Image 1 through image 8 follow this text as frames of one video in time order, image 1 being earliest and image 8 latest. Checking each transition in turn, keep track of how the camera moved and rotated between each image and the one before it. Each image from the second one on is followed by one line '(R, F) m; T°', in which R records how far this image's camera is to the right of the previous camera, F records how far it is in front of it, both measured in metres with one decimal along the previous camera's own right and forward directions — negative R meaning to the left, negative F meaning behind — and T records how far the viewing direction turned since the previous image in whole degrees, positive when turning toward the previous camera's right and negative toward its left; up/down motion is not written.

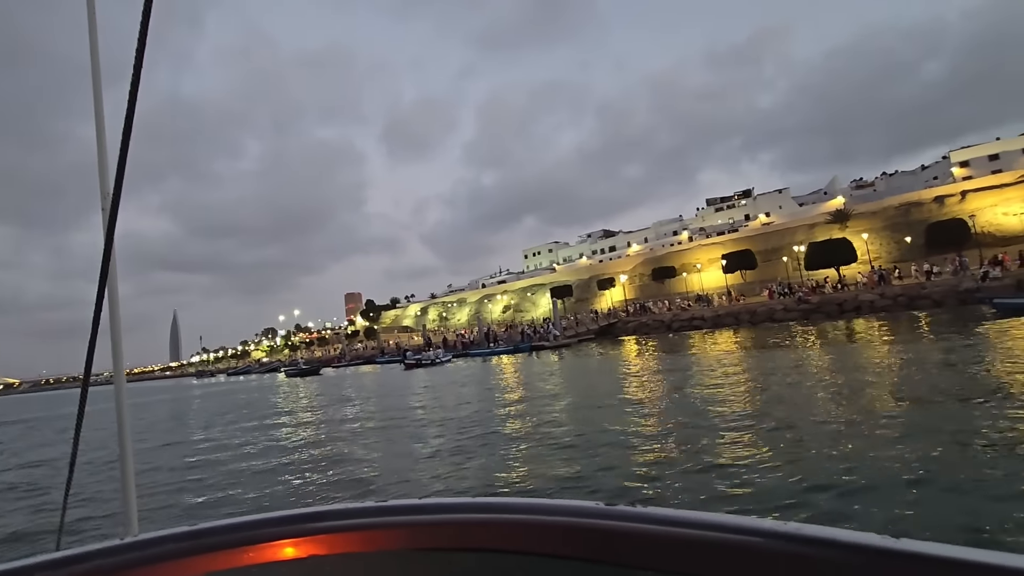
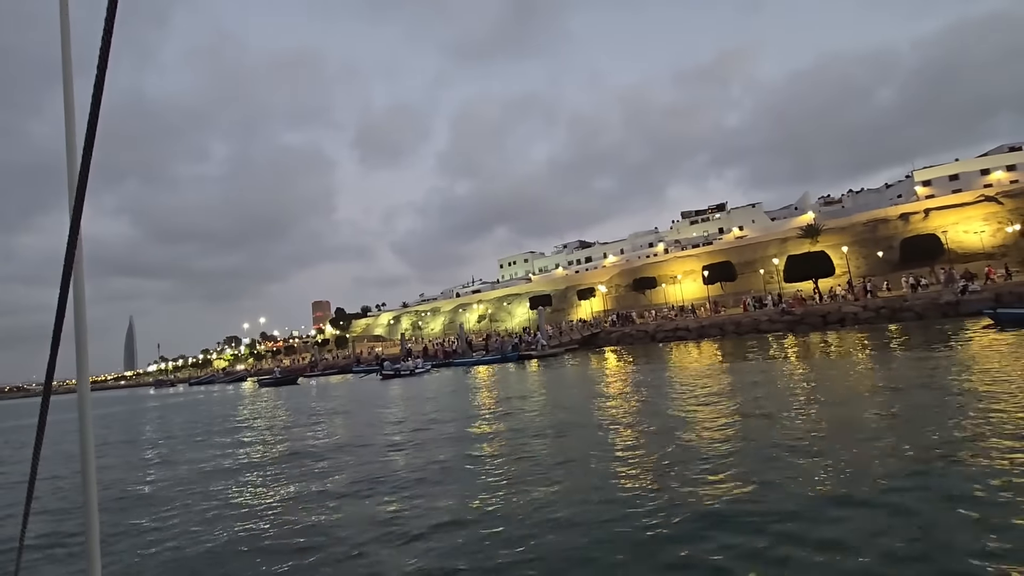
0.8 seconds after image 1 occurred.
(-0.7, +0.7) m; +3°
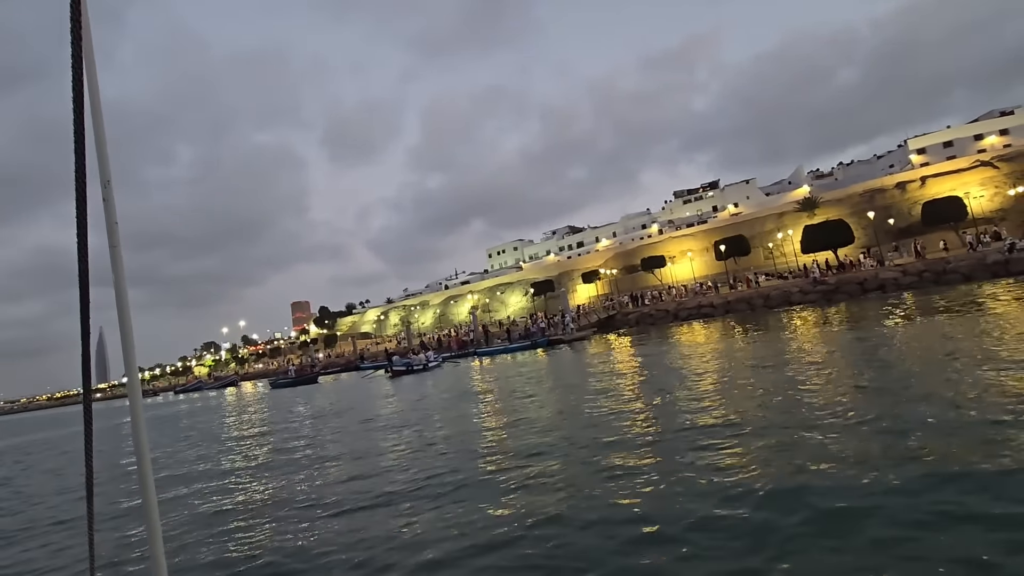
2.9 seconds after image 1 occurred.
(-1.9, +1.8) m; +2°
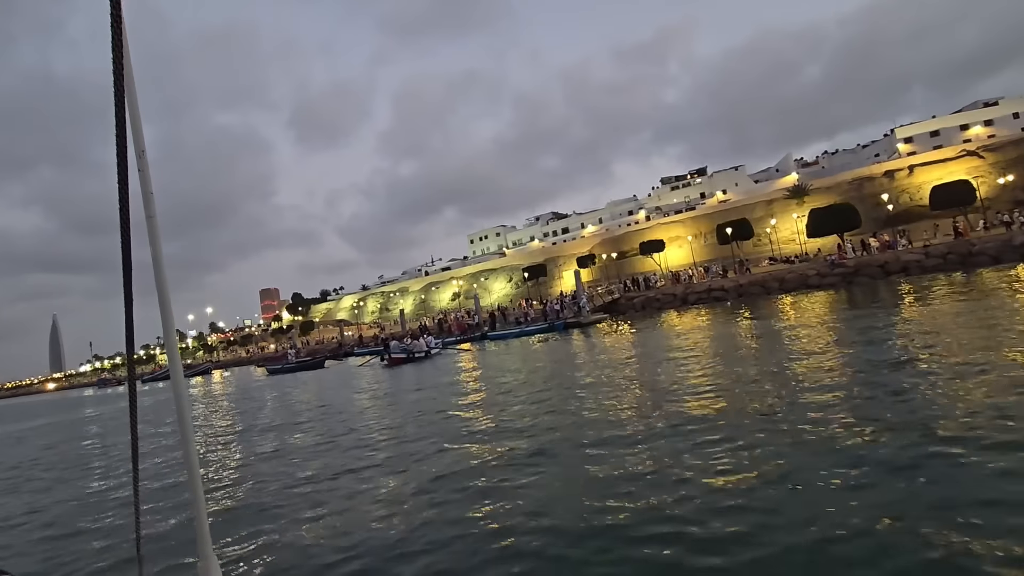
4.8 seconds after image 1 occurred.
(-1.7, +1.6) m; +3°
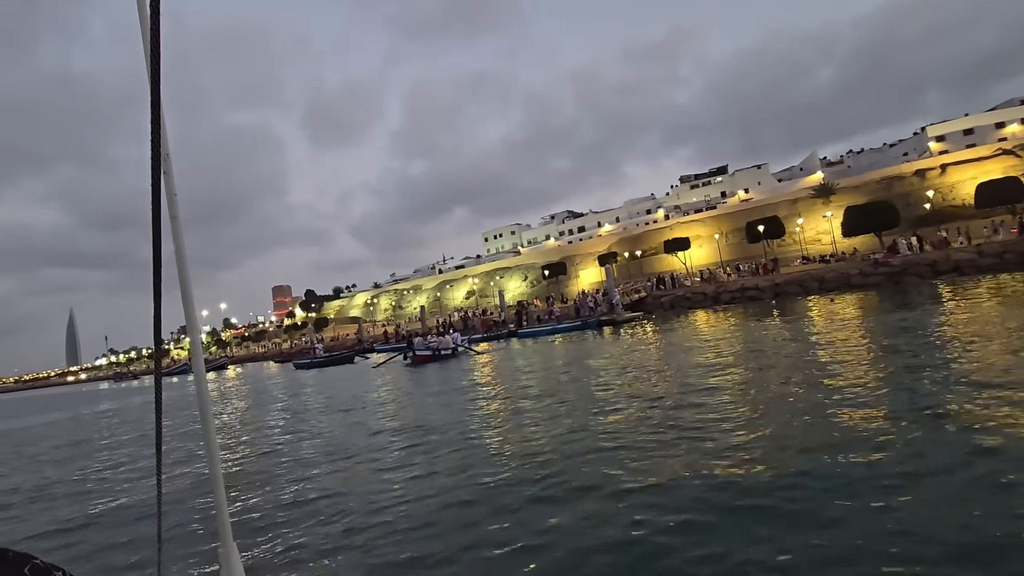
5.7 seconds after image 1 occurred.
(-0.8, +0.8) m; -1°
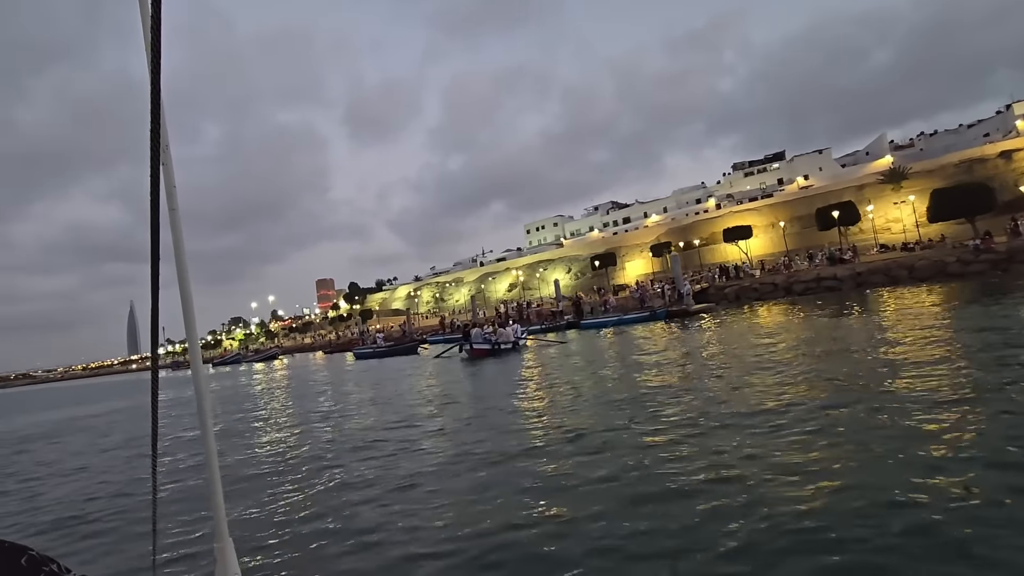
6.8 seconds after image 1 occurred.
(-1.0, +1.0) m; -4°
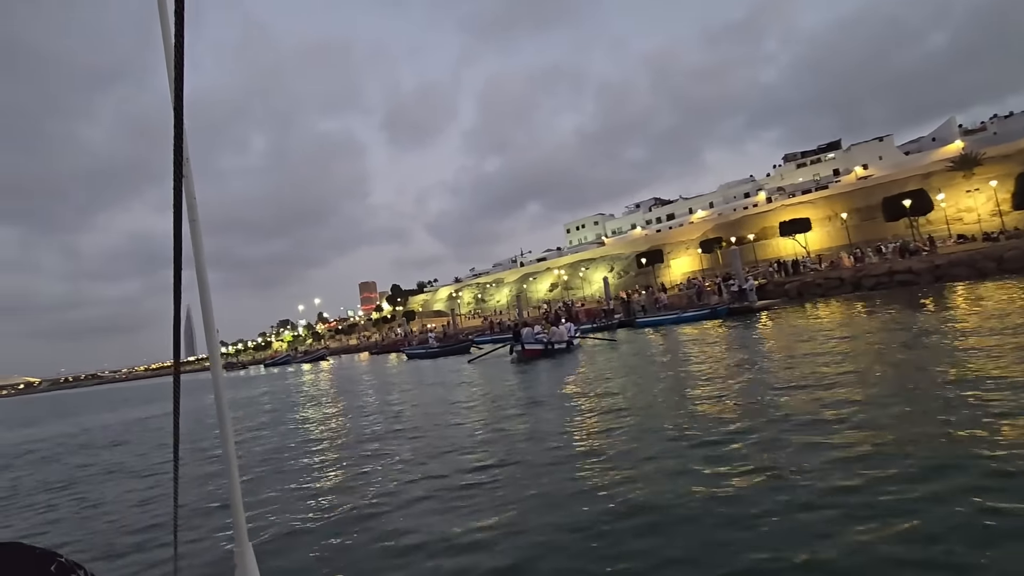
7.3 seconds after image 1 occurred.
(-0.5, +0.5) m; -4°
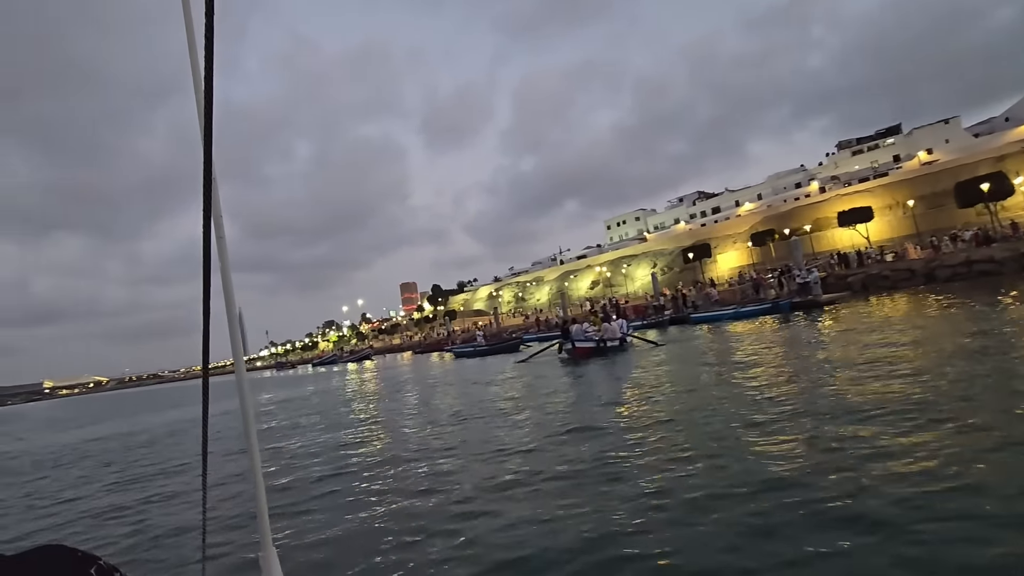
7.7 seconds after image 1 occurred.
(-0.4, +0.3) m; -4°
